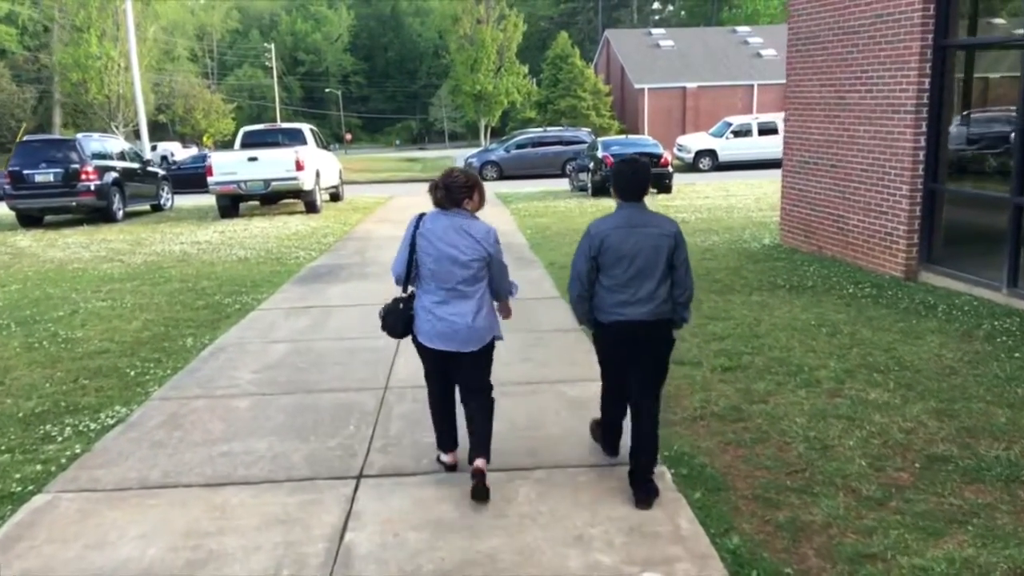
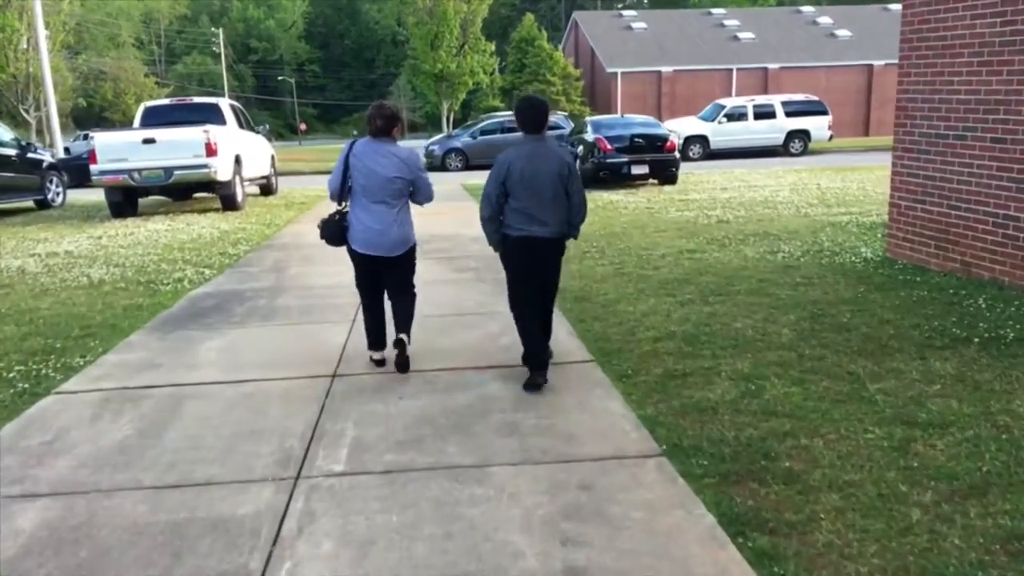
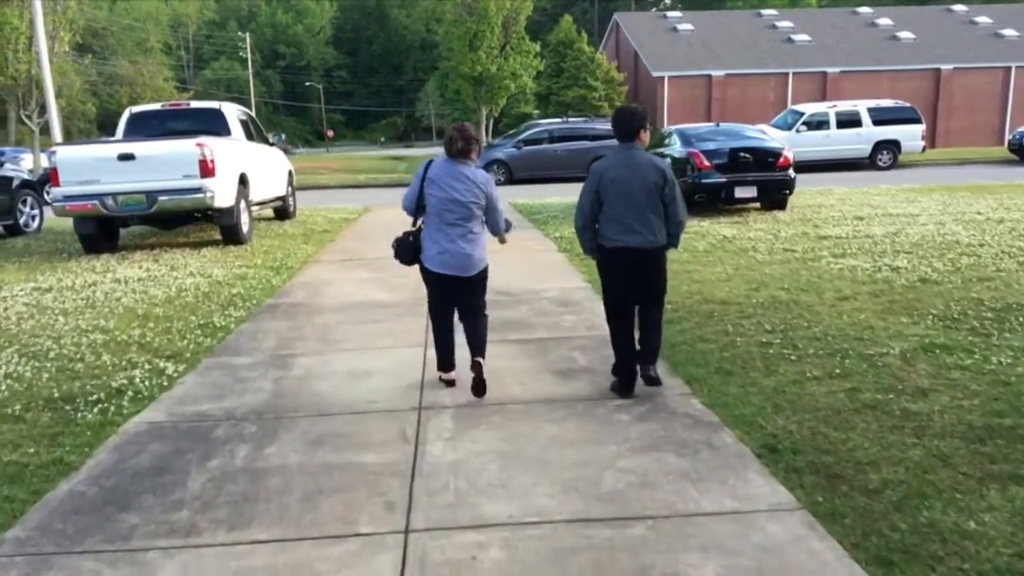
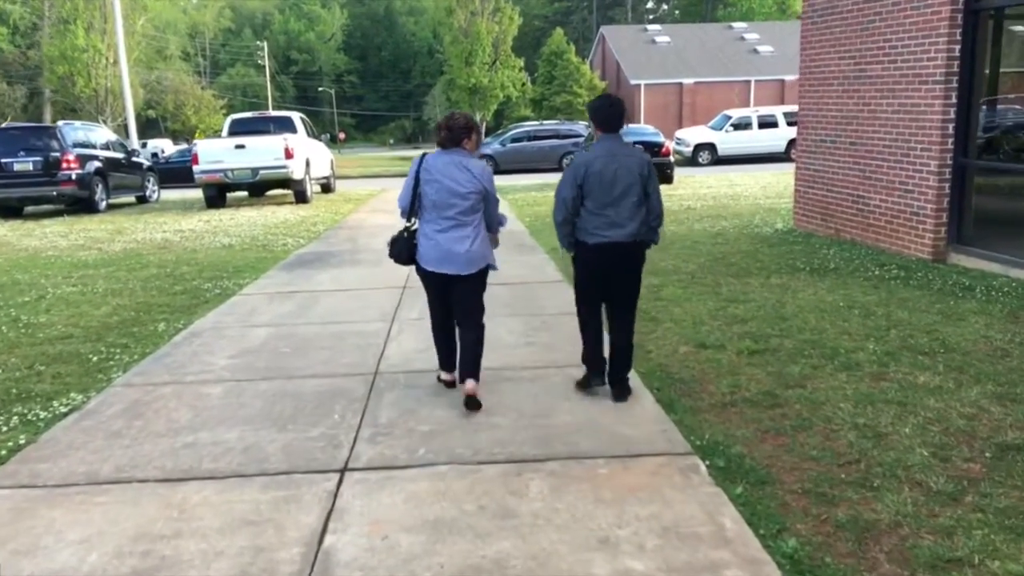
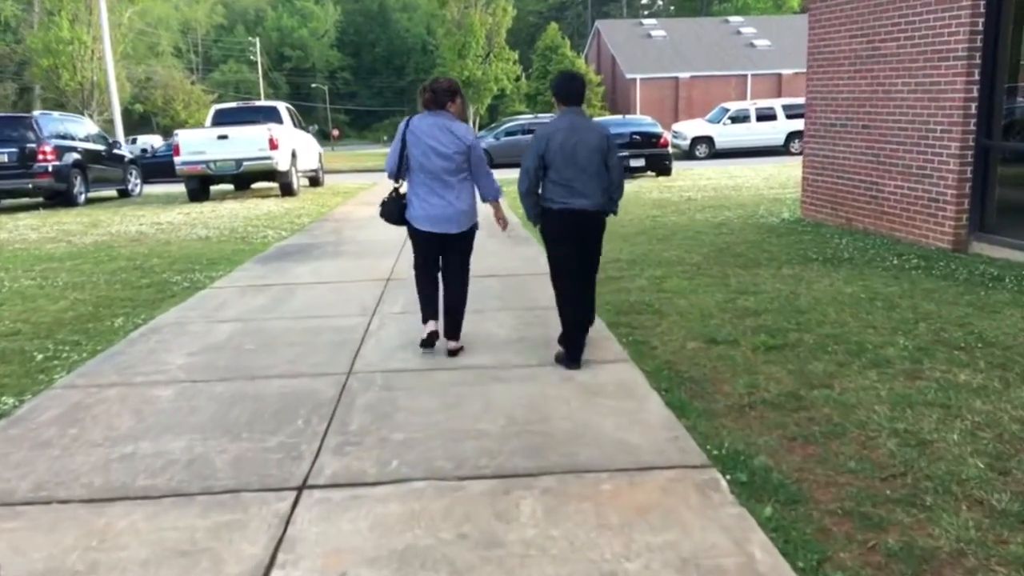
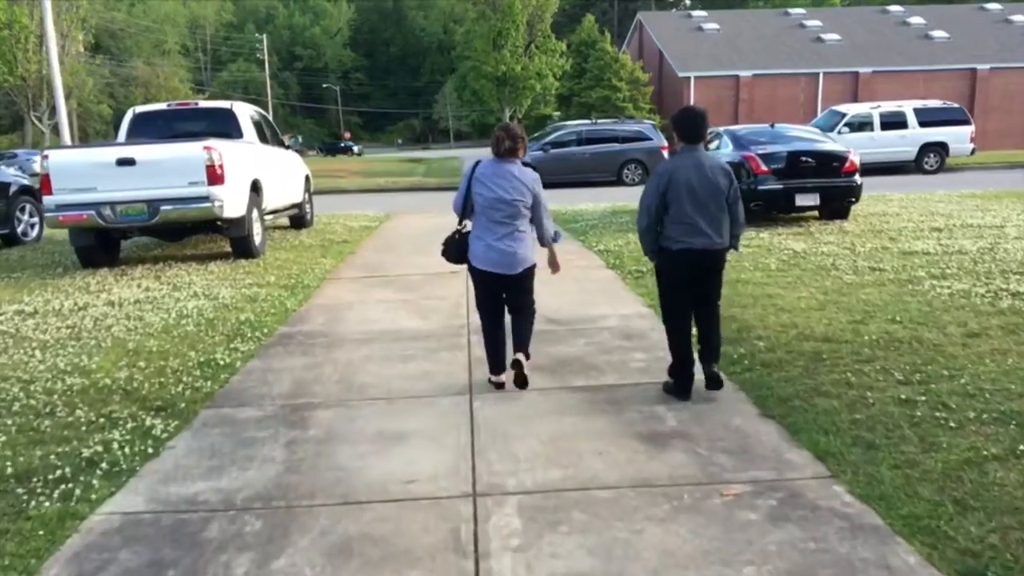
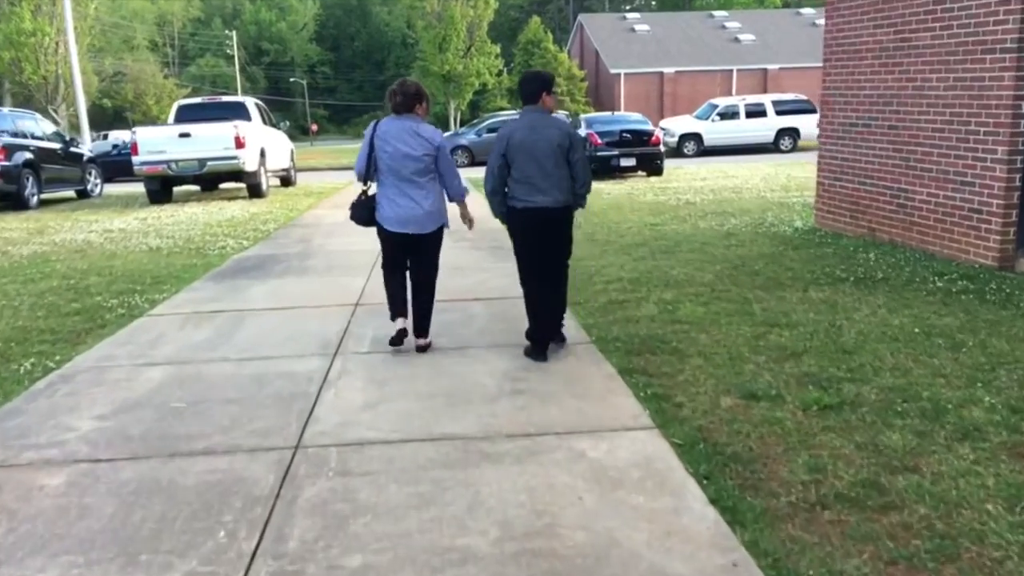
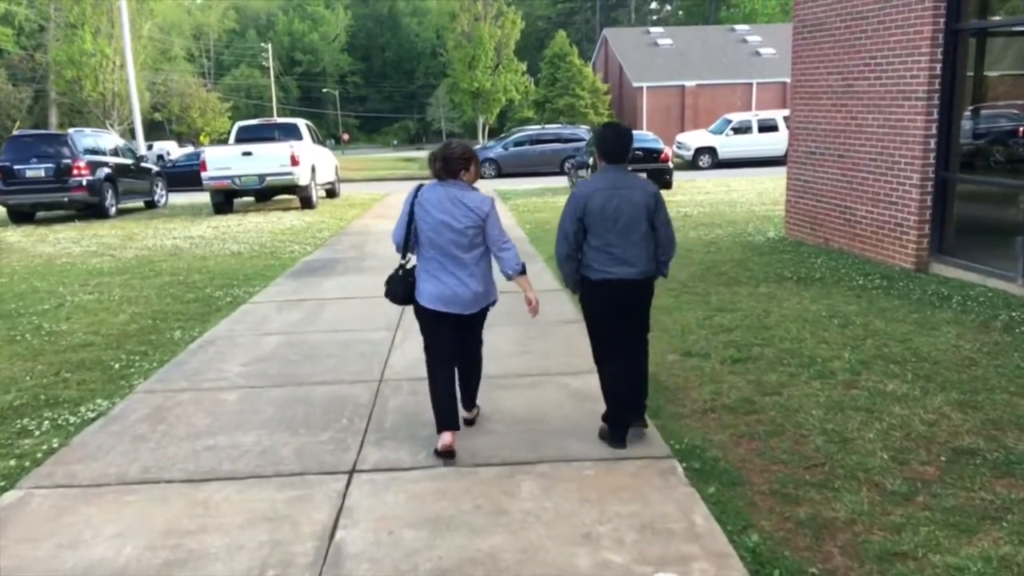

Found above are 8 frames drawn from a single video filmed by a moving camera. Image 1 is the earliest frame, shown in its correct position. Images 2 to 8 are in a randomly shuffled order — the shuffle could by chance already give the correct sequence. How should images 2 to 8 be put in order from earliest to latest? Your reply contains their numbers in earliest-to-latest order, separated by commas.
8, 4, 5, 7, 2, 3, 6
